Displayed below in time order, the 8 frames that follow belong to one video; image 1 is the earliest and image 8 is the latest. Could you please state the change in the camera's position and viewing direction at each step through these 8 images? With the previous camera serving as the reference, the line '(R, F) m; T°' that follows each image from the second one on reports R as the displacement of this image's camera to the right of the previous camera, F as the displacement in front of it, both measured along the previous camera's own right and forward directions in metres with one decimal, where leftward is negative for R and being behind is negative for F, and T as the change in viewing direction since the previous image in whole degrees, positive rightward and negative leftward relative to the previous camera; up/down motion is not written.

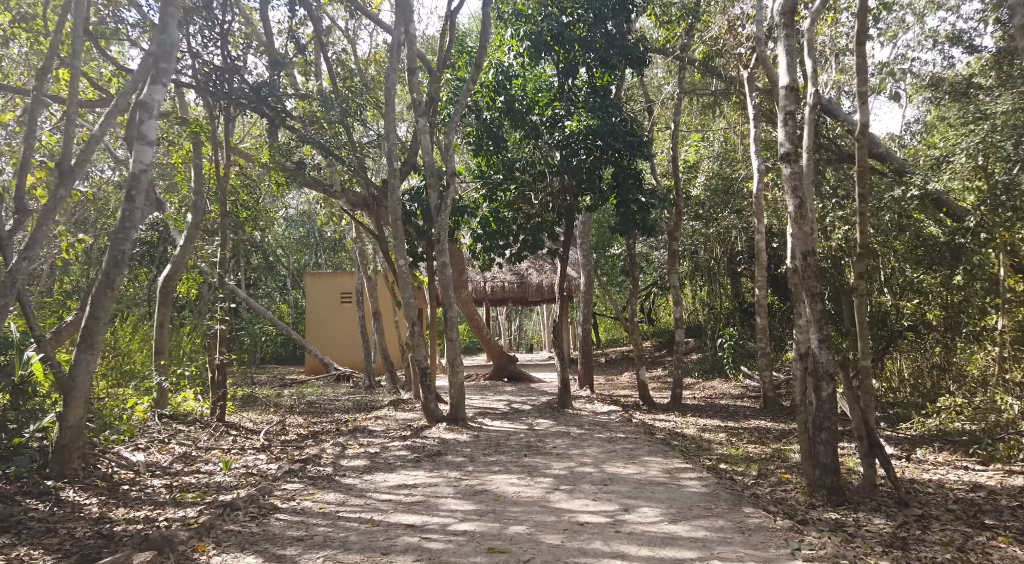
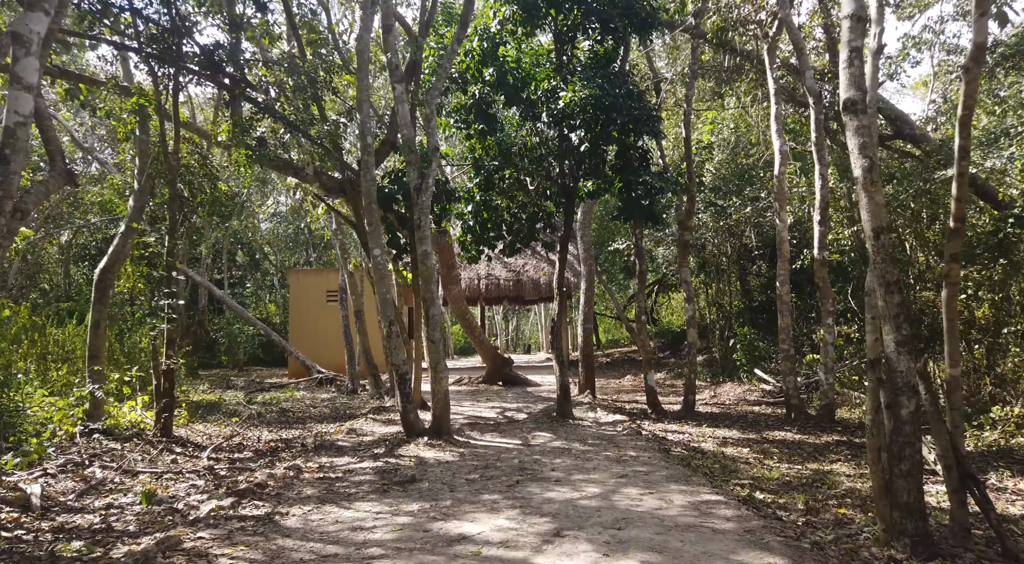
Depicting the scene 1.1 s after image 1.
(+0.1, +1.3) m; 0°
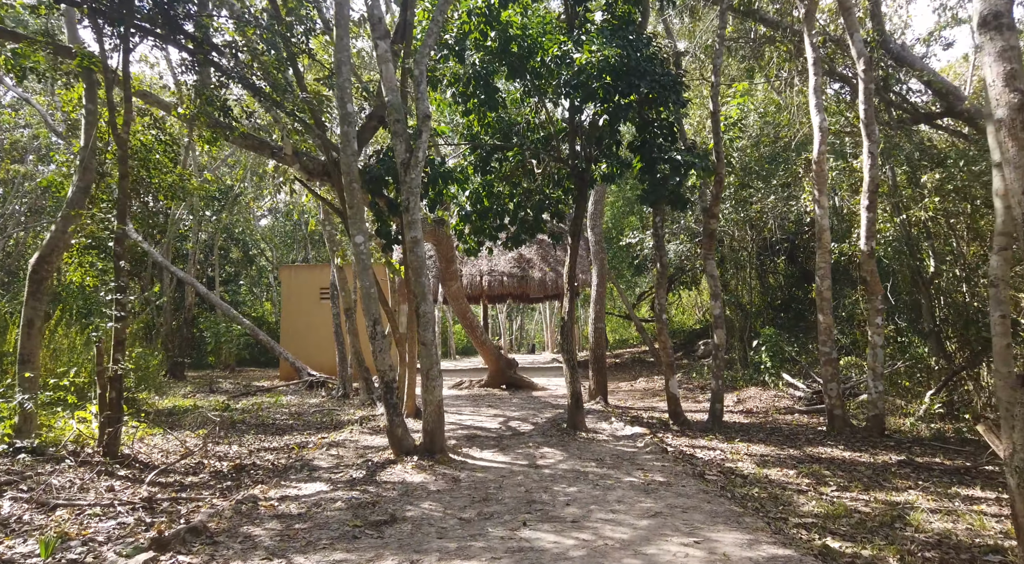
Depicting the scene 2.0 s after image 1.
(0.0, +1.2) m; 0°
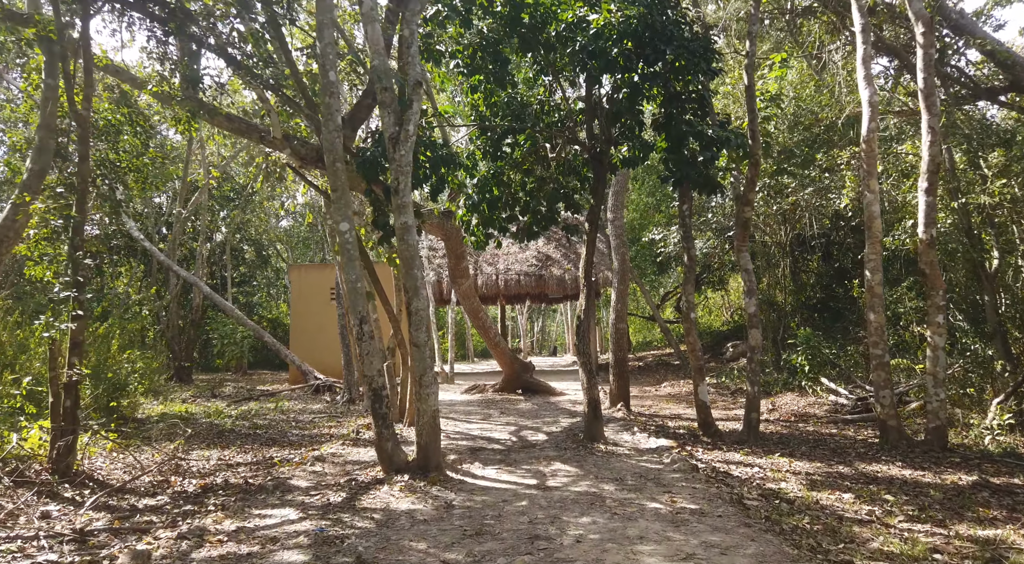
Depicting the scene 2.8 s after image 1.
(+0.1, +0.9) m; -2°
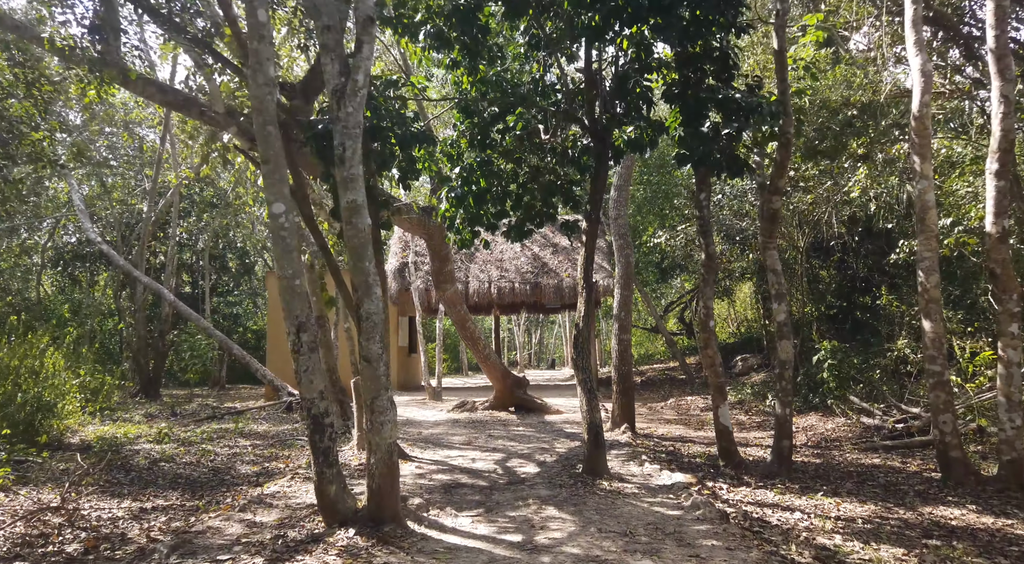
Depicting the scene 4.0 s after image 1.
(+0.1, +1.4) m; 0°
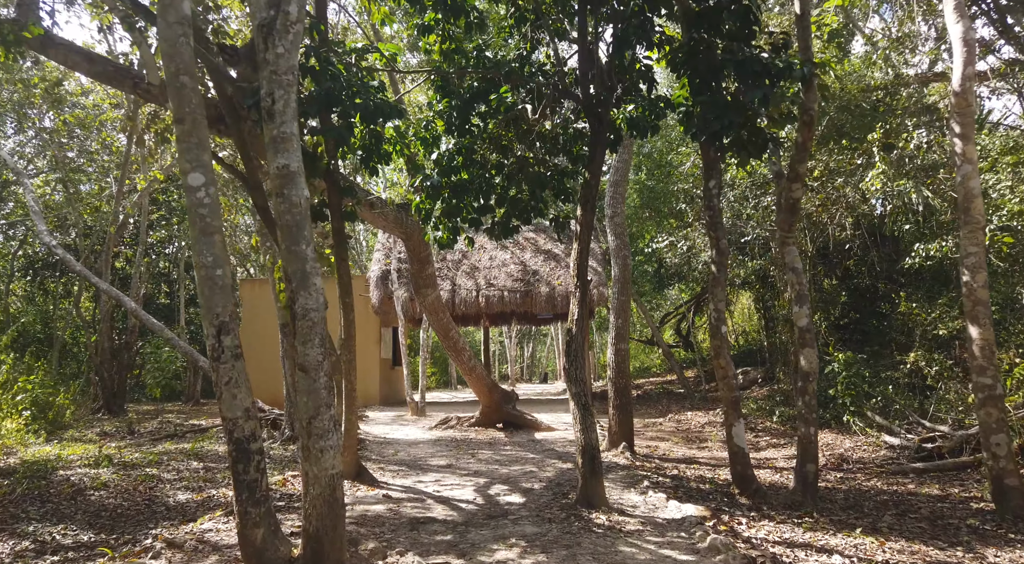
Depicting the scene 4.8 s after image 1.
(+0.1, +1.0) m; +1°
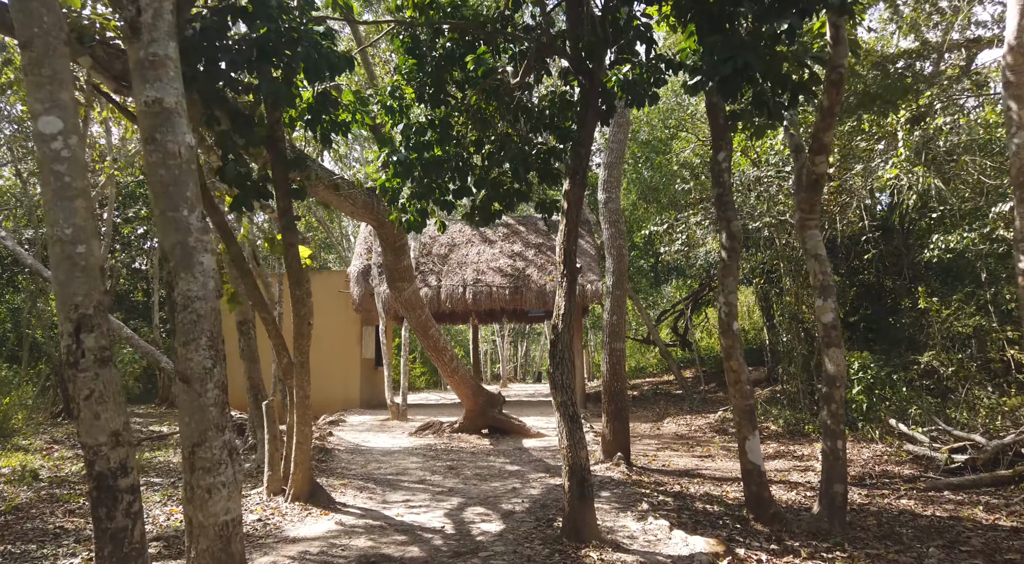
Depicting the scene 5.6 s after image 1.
(+0.1, +1.0) m; 0°
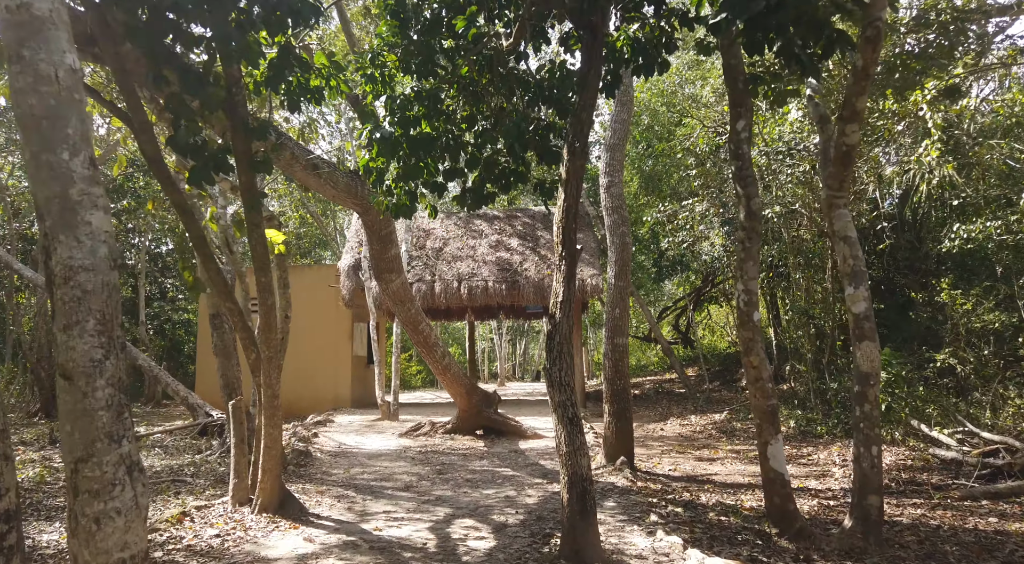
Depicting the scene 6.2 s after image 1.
(0.0, +0.6) m; 0°
